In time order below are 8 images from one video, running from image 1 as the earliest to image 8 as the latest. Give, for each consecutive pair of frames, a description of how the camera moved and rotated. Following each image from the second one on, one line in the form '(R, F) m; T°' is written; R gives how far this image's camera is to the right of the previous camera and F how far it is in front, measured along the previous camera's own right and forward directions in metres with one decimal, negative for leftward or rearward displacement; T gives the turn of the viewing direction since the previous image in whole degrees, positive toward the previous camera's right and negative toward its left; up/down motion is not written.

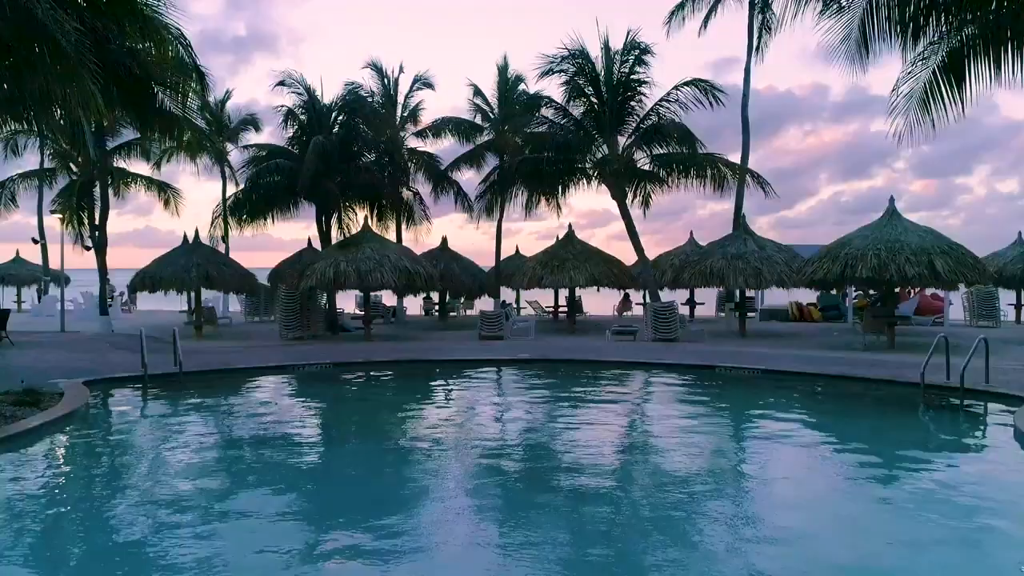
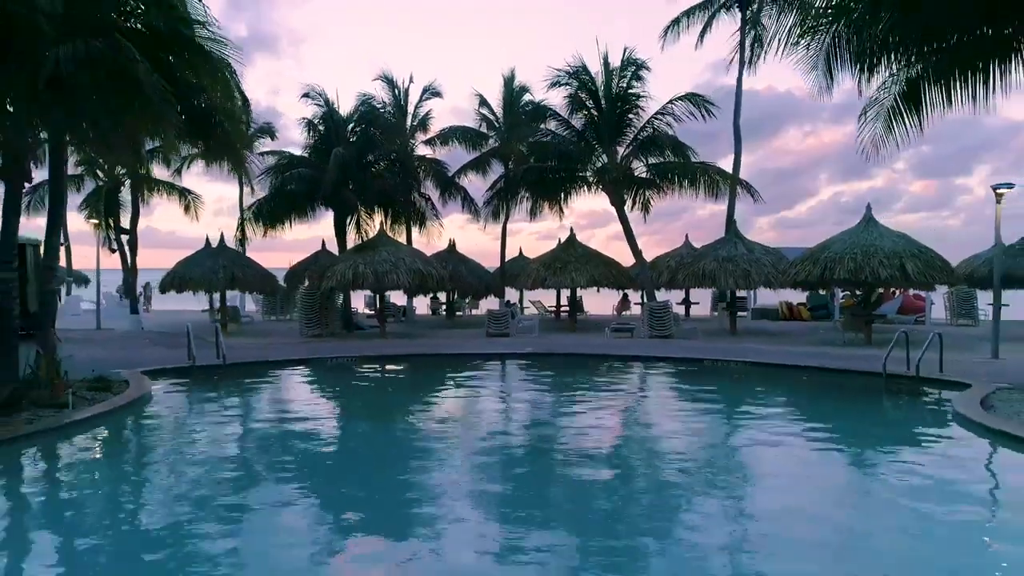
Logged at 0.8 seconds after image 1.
(-0.2, -1.2) m; 0°
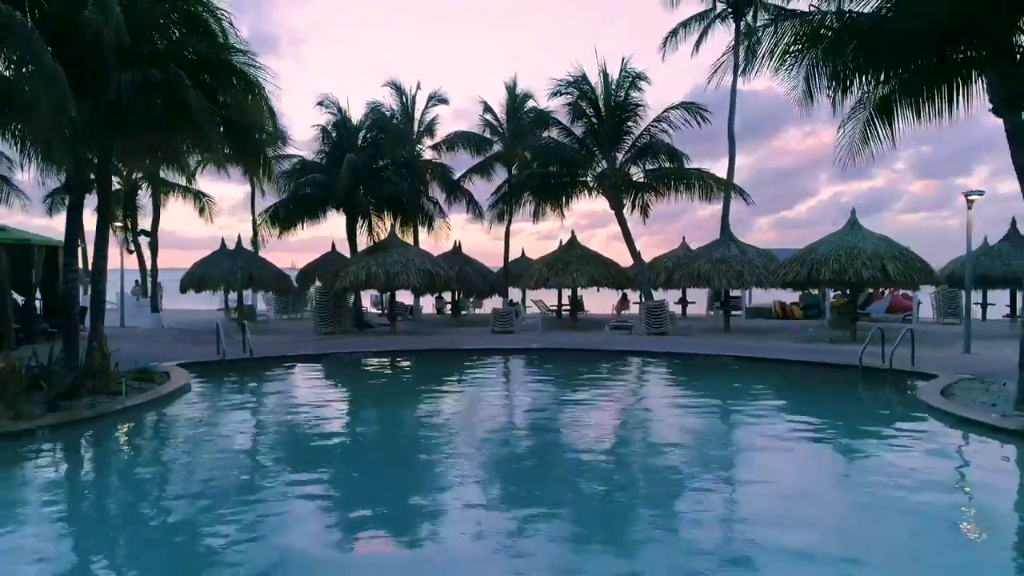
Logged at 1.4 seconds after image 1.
(-0.2, -0.9) m; 0°
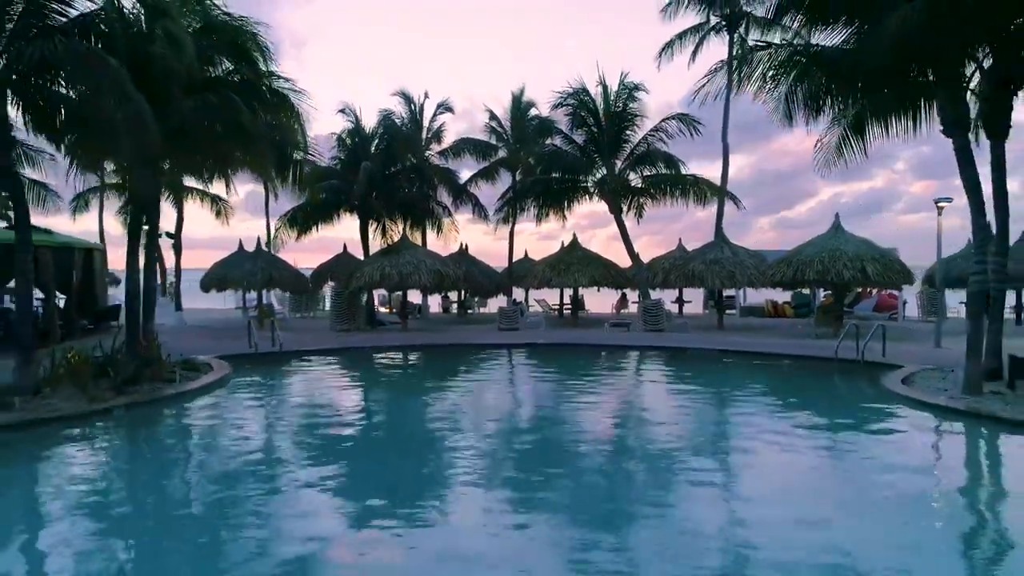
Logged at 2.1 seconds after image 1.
(-0.2, -1.2) m; 0°
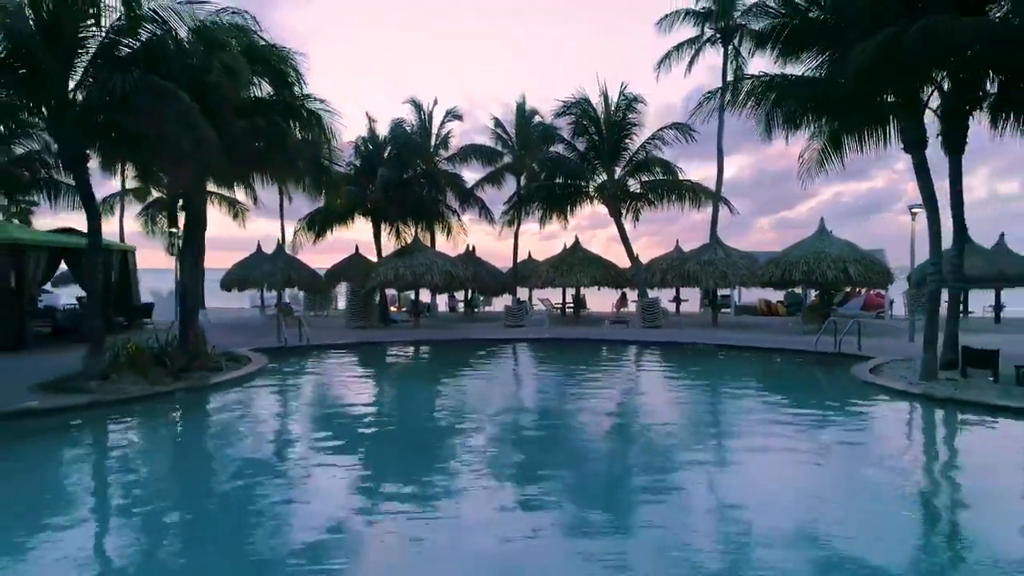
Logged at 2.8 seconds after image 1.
(-0.2, -1.3) m; 0°
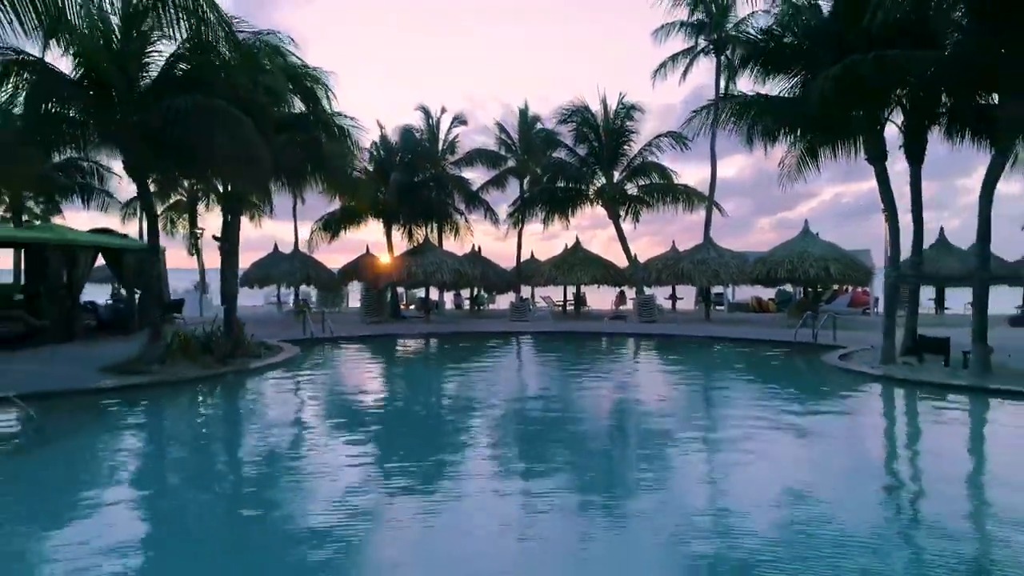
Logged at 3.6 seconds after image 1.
(-0.2, -1.4) m; 0°
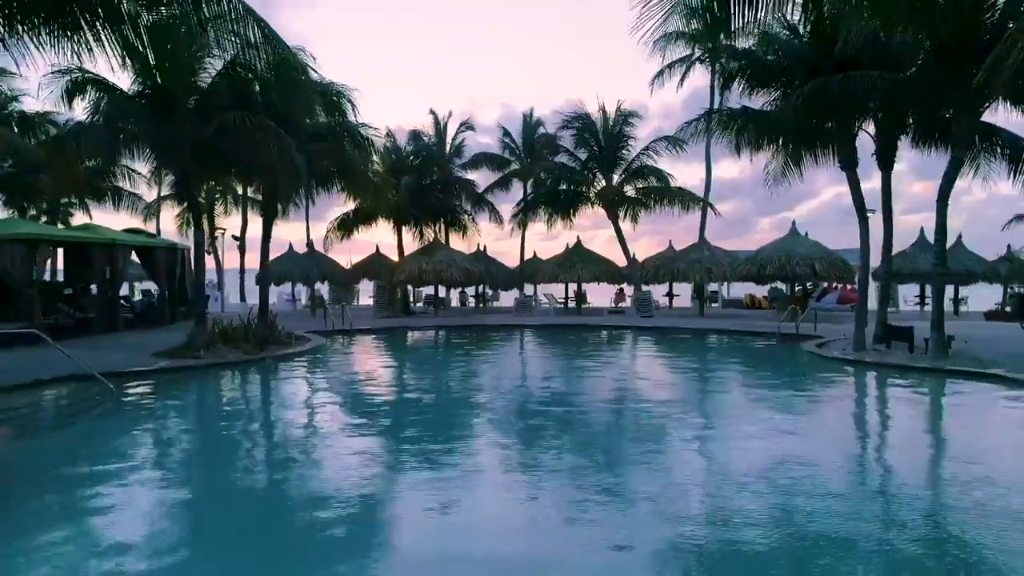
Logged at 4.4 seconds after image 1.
(-0.2, -1.3) m; 0°
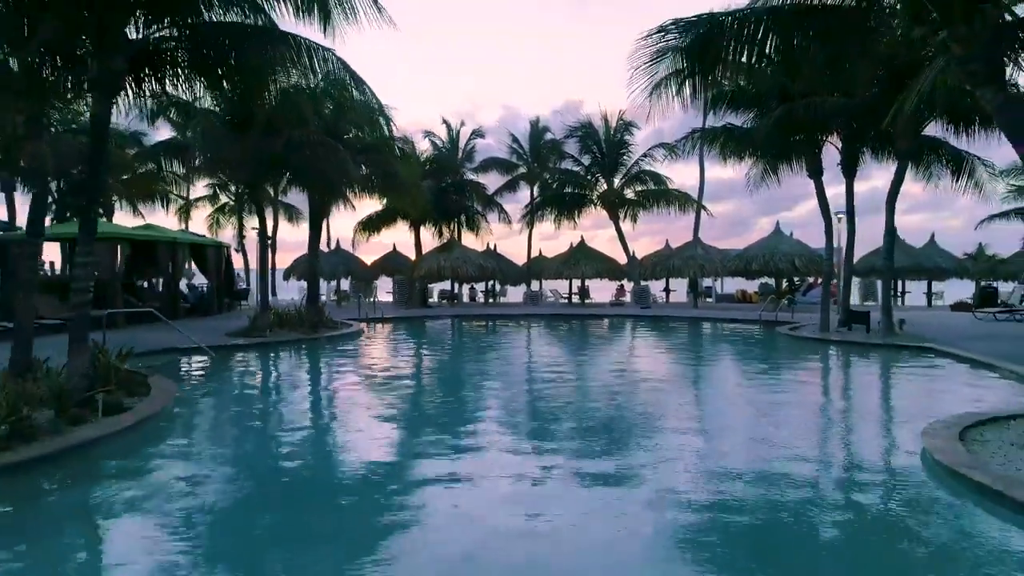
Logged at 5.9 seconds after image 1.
(-0.5, -2.3) m; 0°
